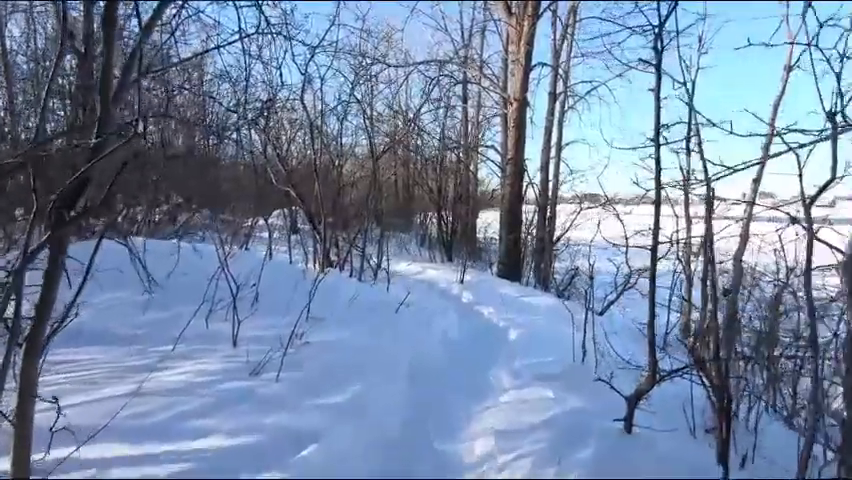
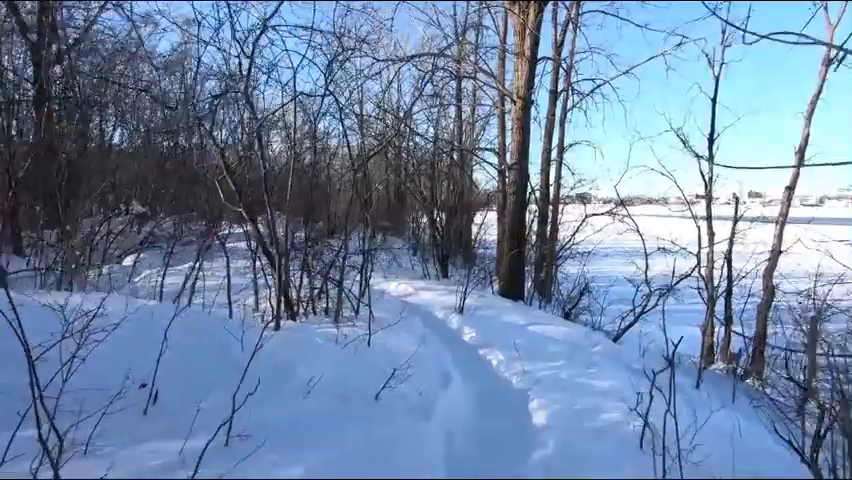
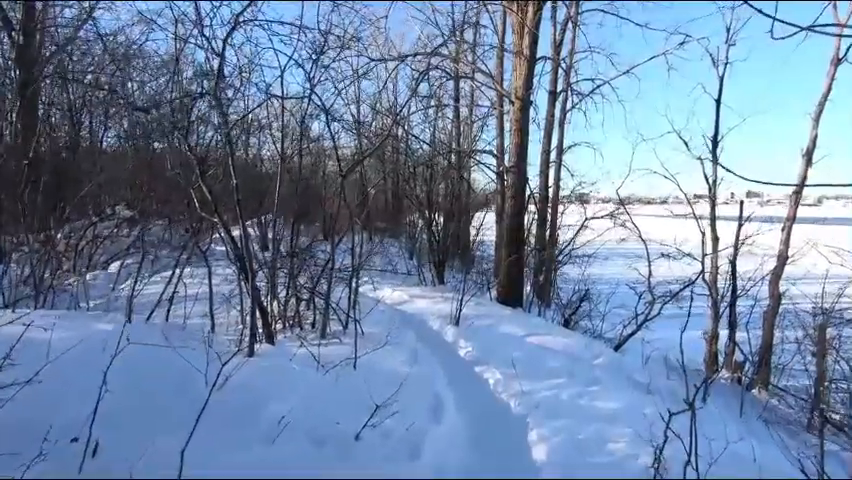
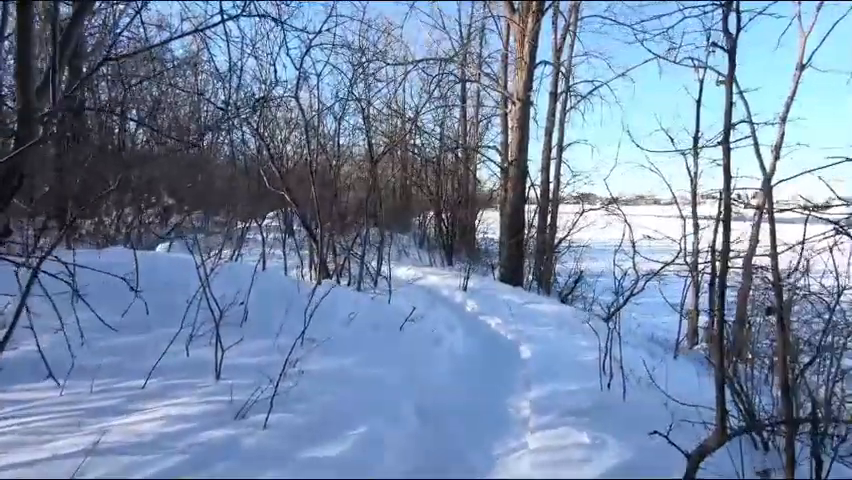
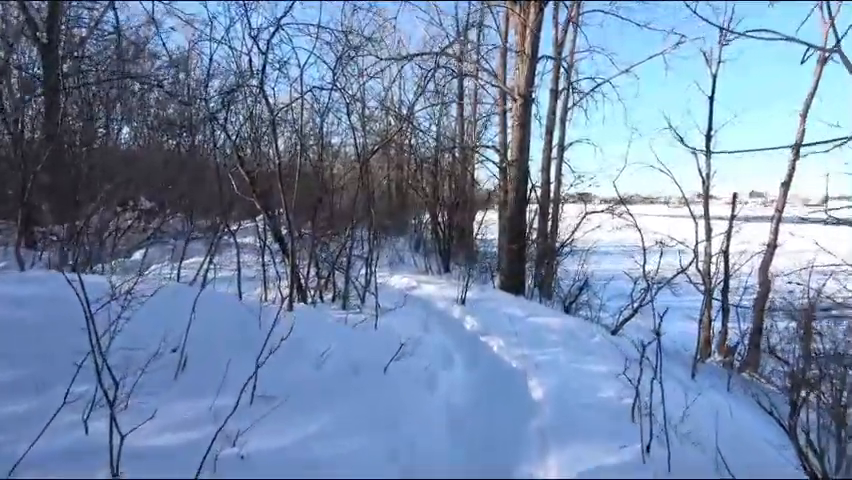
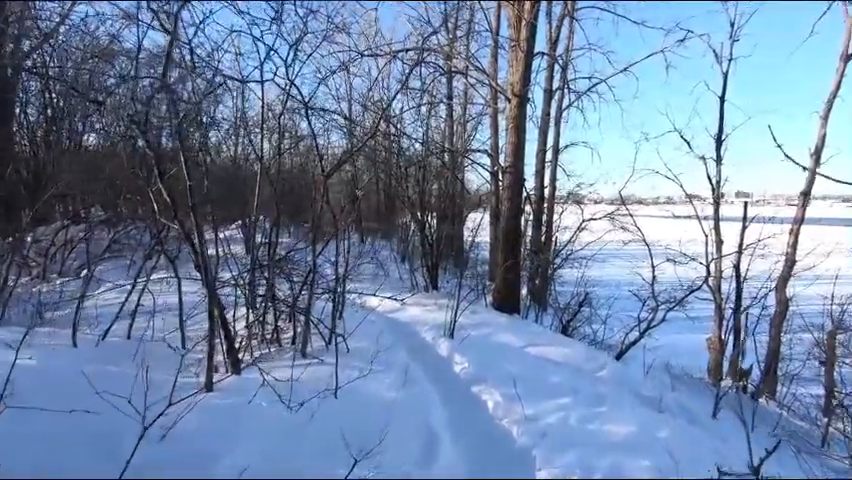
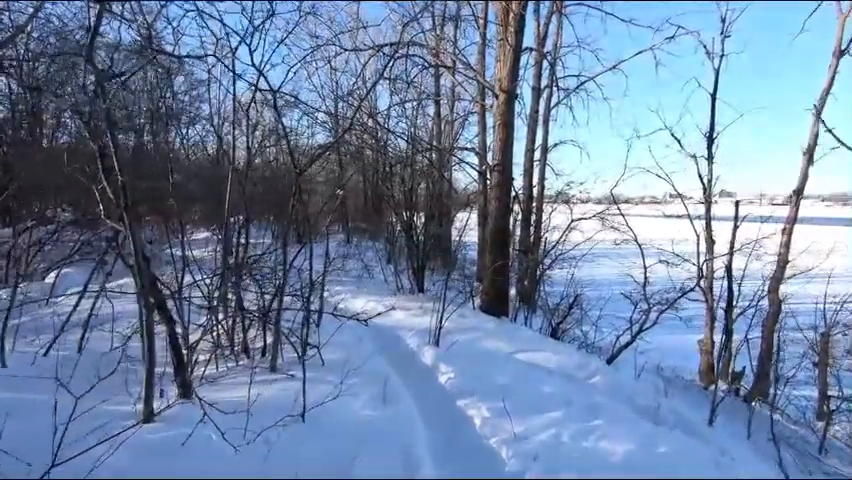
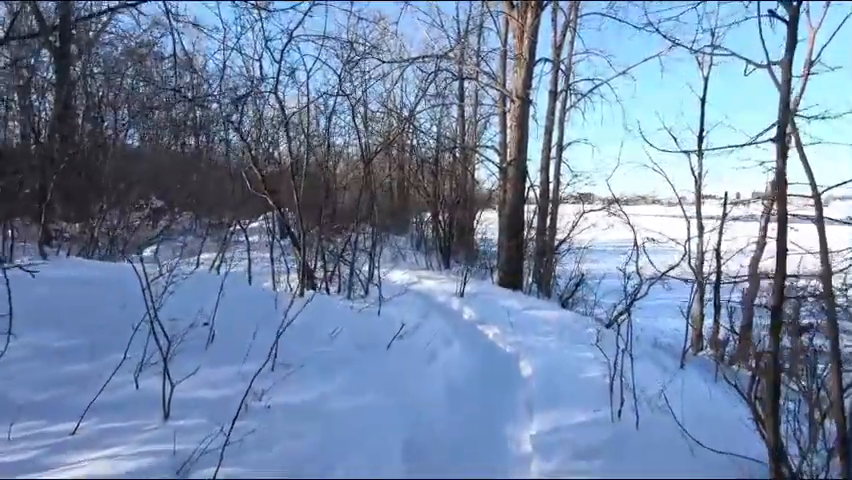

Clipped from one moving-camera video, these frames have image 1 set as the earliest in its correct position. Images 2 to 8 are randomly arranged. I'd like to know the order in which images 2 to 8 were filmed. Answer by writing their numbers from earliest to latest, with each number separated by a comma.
4, 8, 5, 2, 3, 6, 7
